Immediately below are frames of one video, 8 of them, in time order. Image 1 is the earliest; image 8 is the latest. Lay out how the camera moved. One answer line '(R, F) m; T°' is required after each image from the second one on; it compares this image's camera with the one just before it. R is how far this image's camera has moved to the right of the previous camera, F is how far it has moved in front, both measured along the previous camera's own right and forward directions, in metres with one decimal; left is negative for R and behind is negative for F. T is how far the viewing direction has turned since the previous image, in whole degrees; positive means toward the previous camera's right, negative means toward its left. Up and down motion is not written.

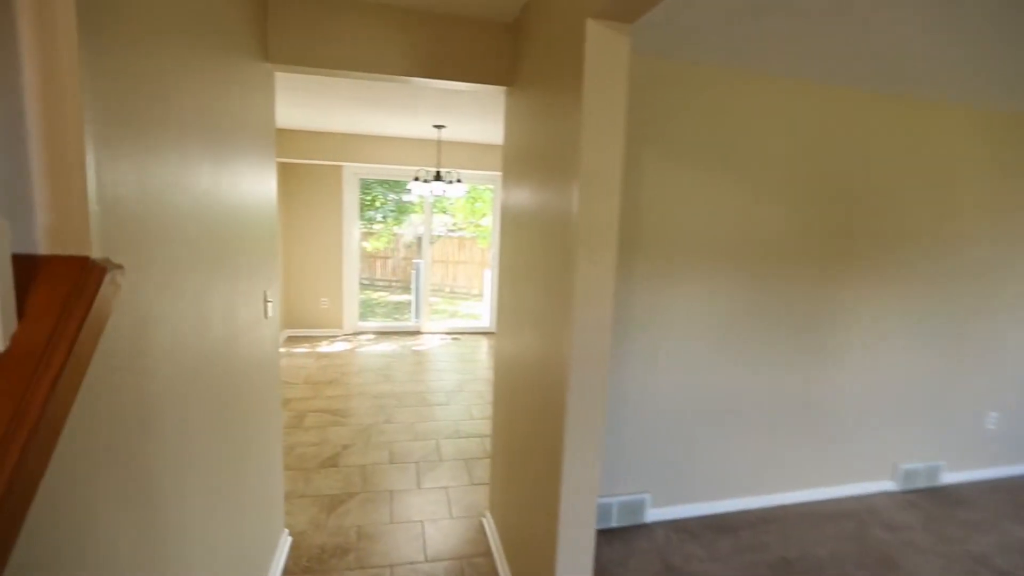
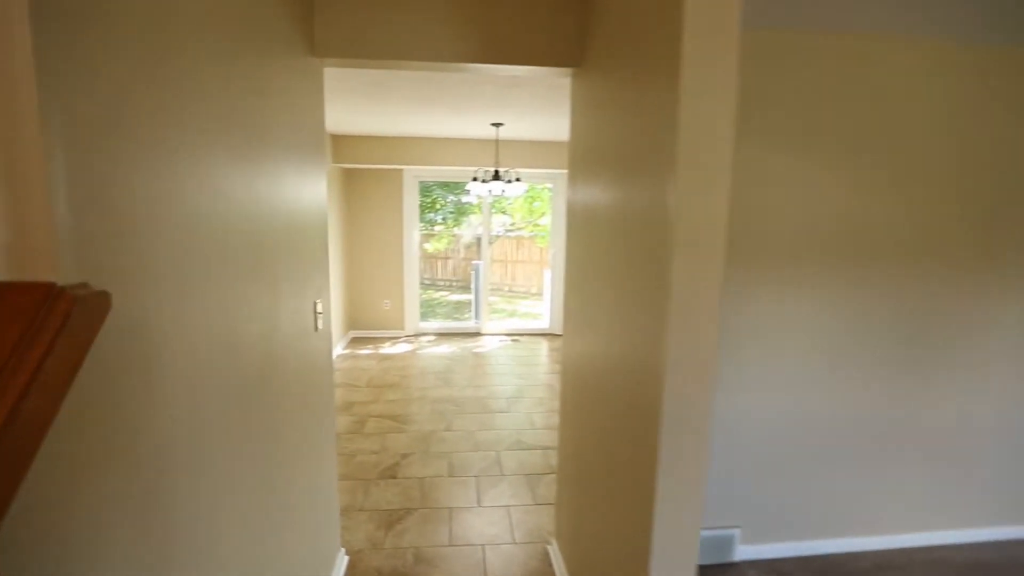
(0.0, +0.2) m; -7°
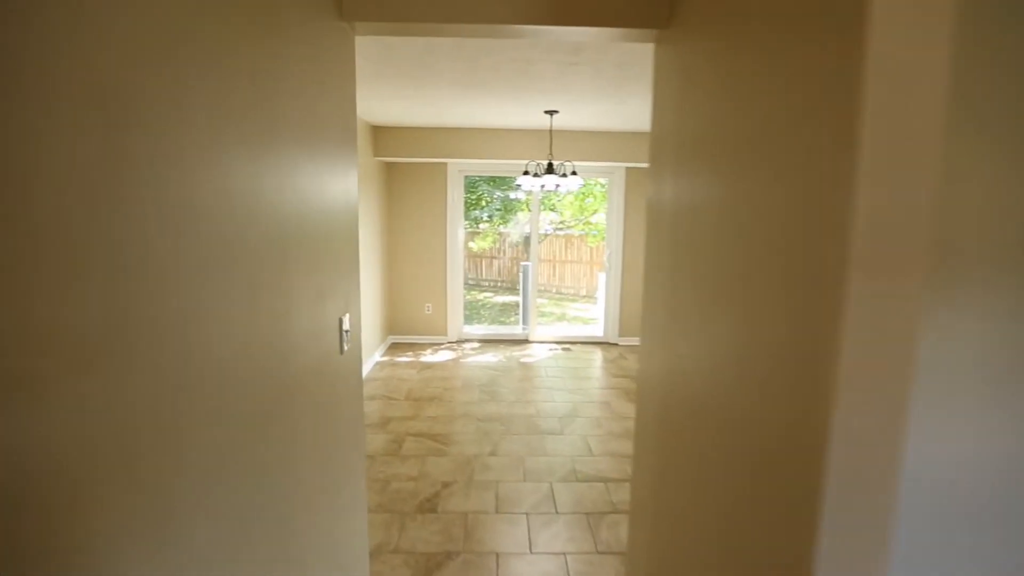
(-0.1, +0.4) m; -5°
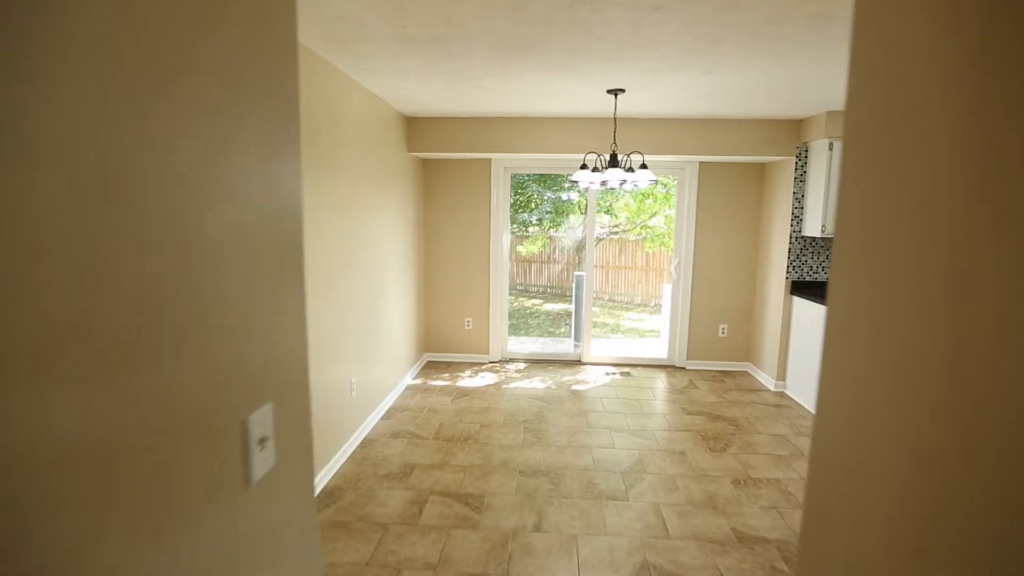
(0.0, +0.7) m; -6°
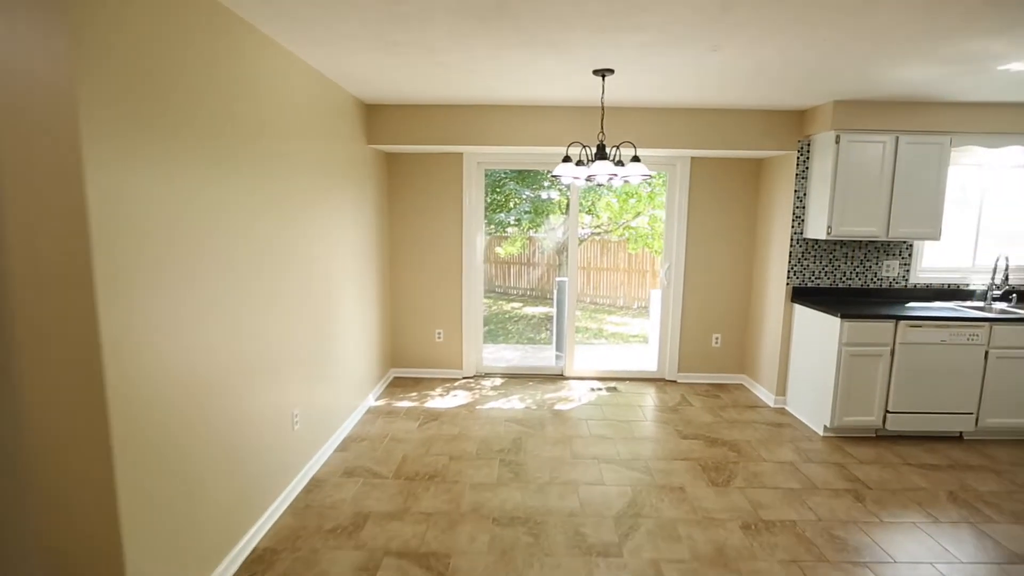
(0.0, +0.5) m; +2°
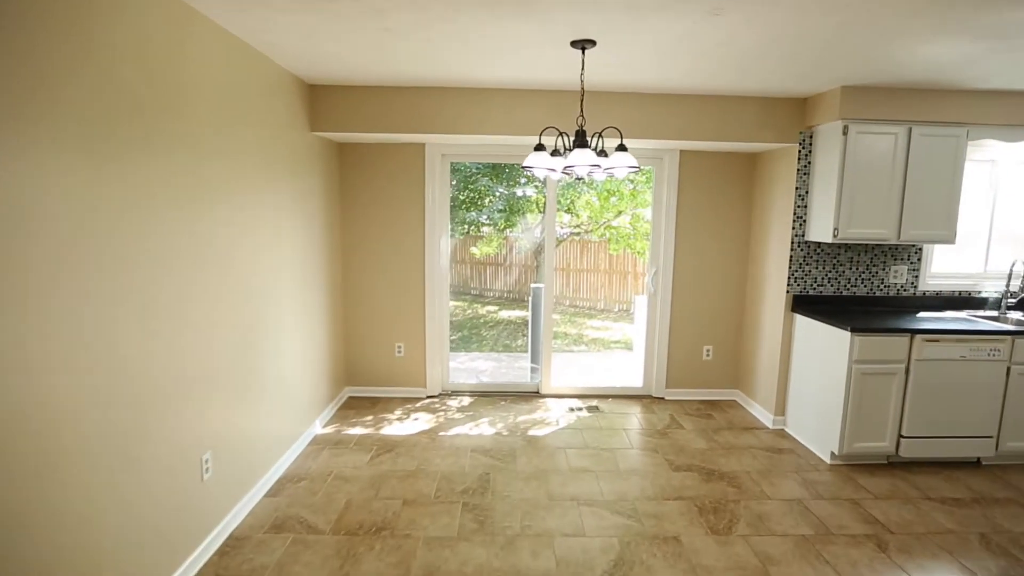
(+0.1, +0.5) m; +2°
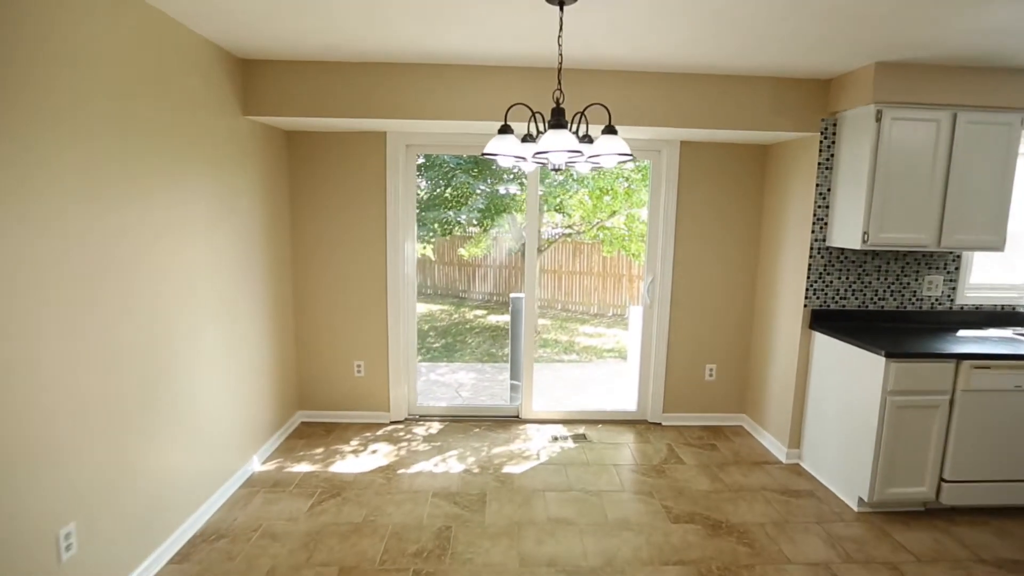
(+0.1, +0.5) m; 0°
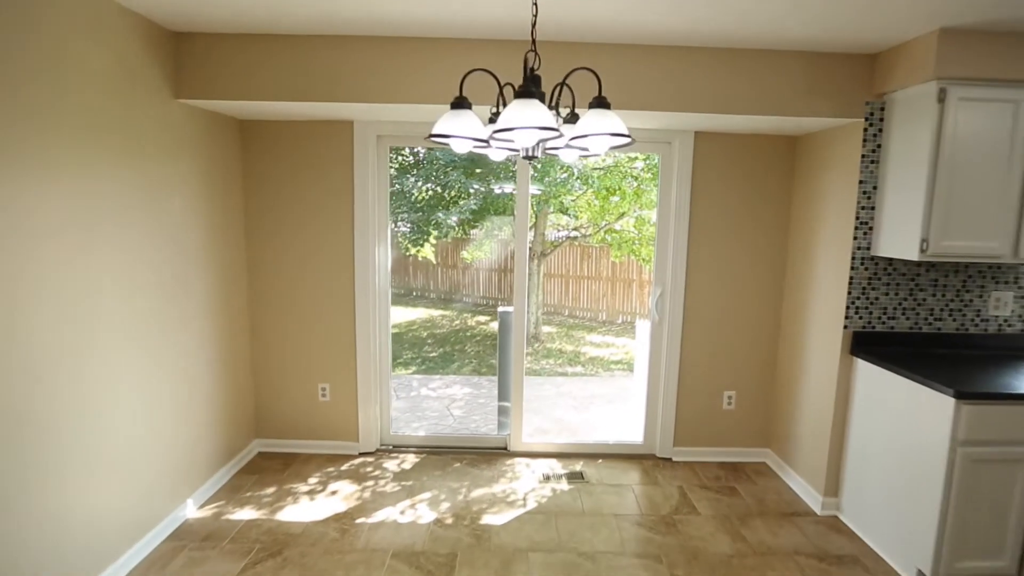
(+0.2, +0.5) m; -1°
